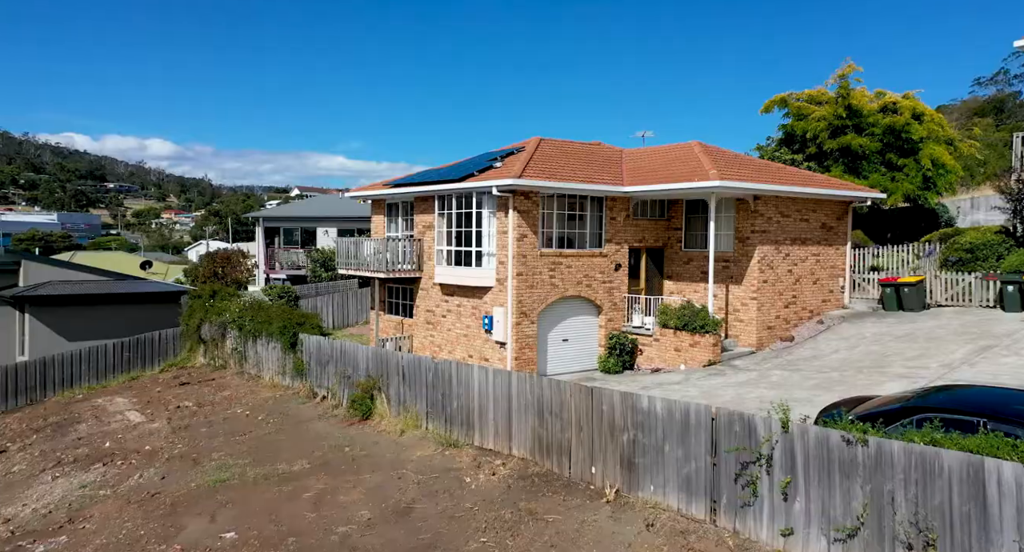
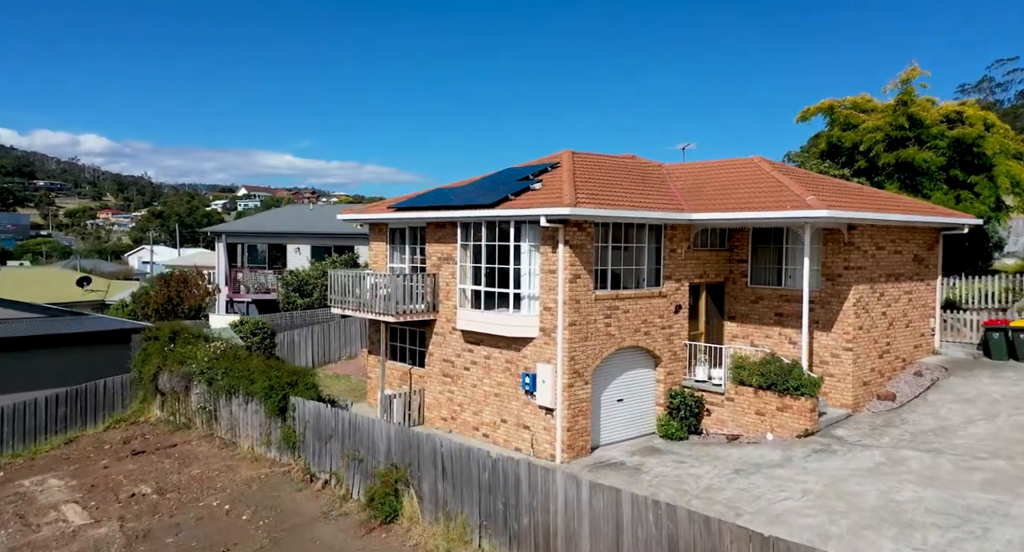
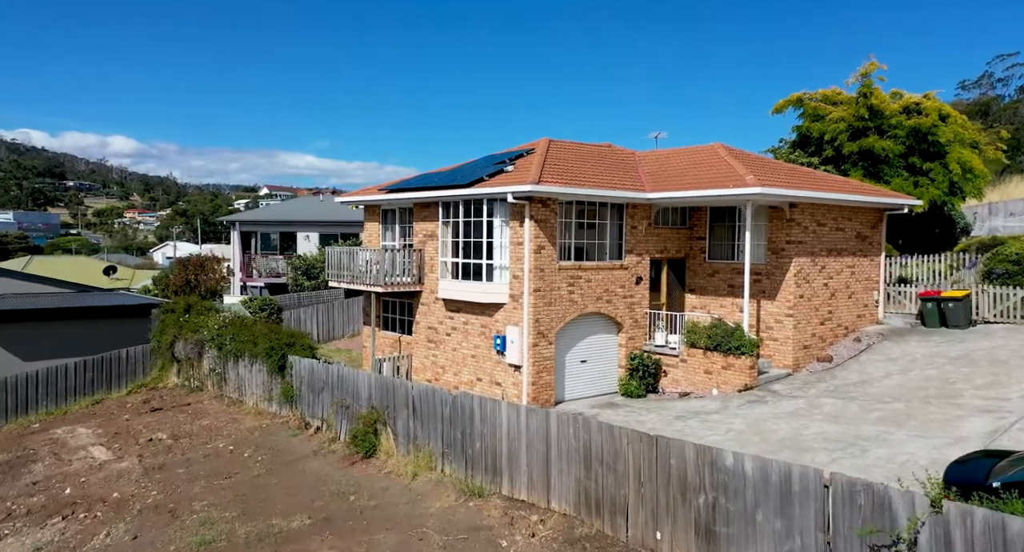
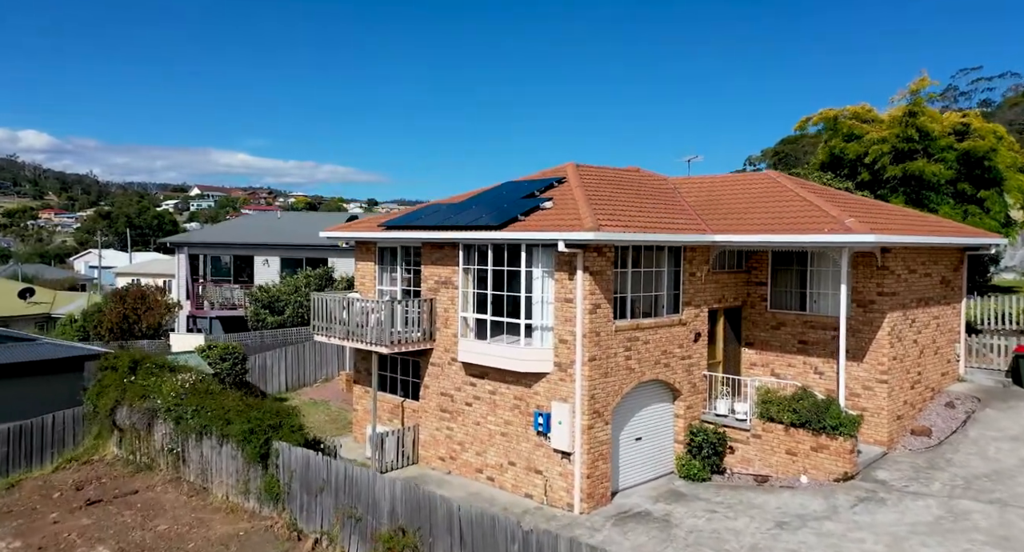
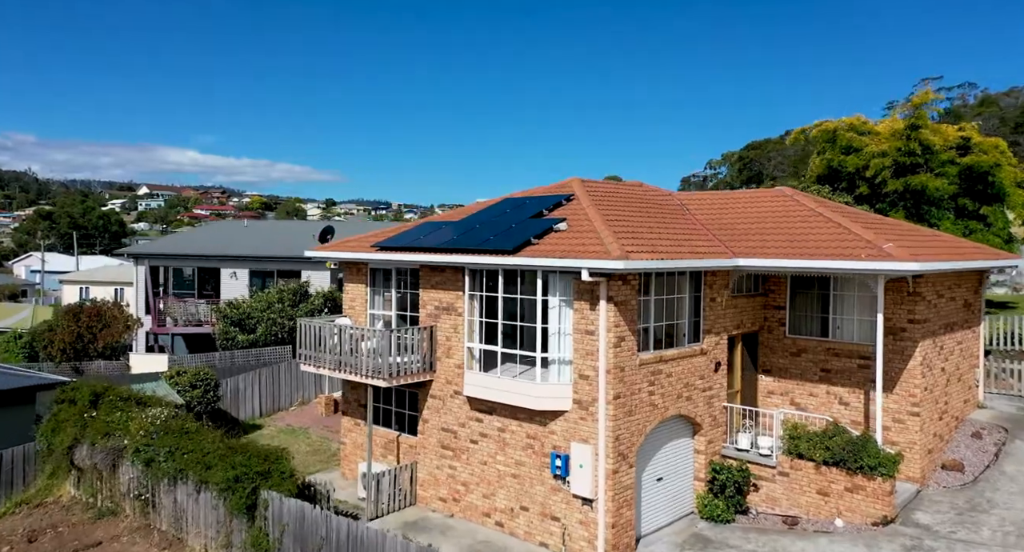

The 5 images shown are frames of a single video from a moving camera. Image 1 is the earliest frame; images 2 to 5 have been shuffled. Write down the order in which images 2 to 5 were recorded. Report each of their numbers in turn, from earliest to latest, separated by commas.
3, 2, 4, 5
